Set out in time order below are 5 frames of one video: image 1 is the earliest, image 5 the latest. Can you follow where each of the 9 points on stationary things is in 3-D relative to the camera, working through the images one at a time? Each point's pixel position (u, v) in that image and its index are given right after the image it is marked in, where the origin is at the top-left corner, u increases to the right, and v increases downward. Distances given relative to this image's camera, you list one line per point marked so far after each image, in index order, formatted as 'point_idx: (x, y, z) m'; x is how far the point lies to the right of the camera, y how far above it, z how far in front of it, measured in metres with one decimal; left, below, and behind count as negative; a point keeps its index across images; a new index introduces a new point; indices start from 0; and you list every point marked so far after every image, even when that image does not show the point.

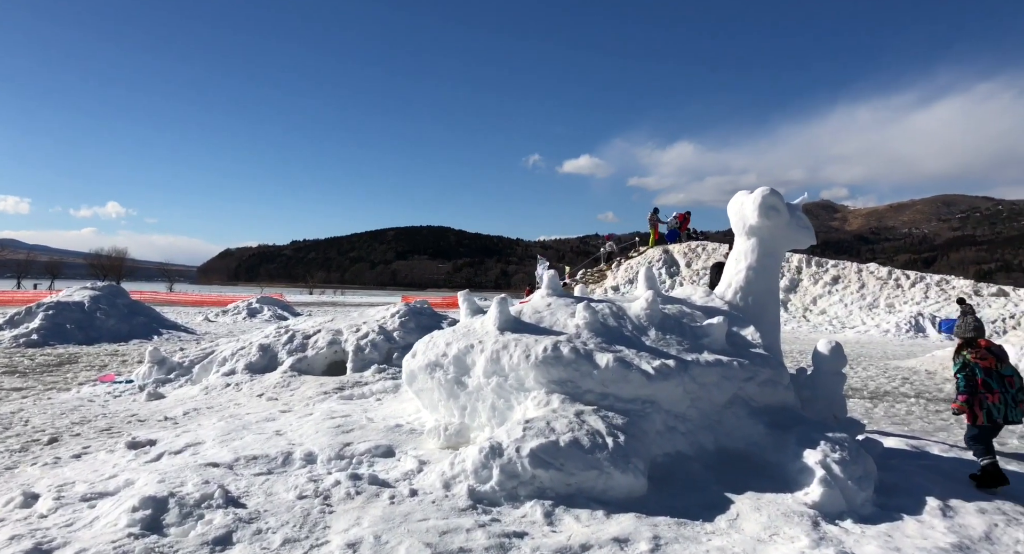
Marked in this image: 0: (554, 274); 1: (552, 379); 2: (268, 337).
0: (+0.4, 0.0, +6.1) m
1: (+0.3, -0.8, +4.9) m
2: (-3.9, -0.9, +10.3) m
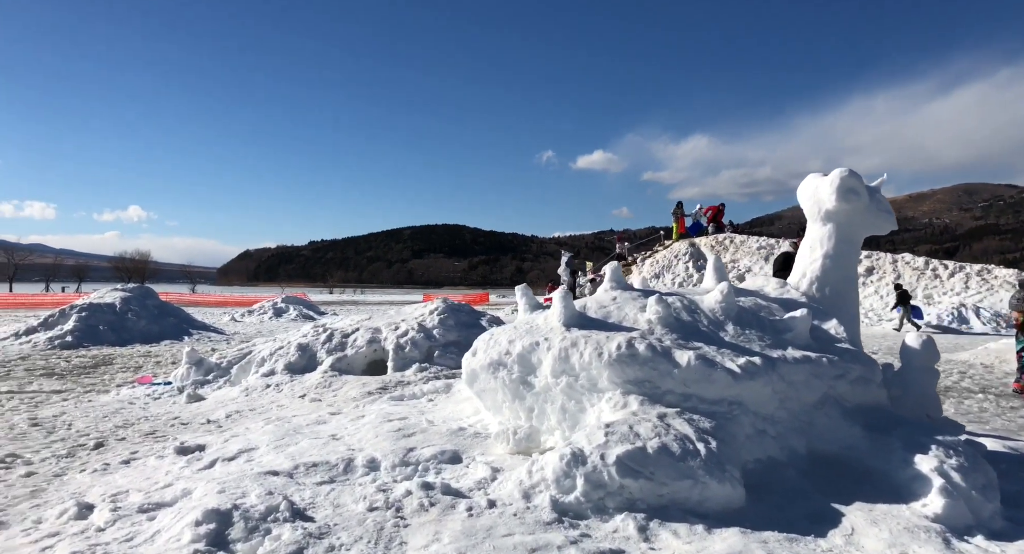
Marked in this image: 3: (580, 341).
0: (+0.9, +0.1, +5.7) m
1: (+0.8, -0.7, +4.5) m
2: (-3.2, -0.9, +10.1) m
3: (+0.5, -0.5, +4.8) m
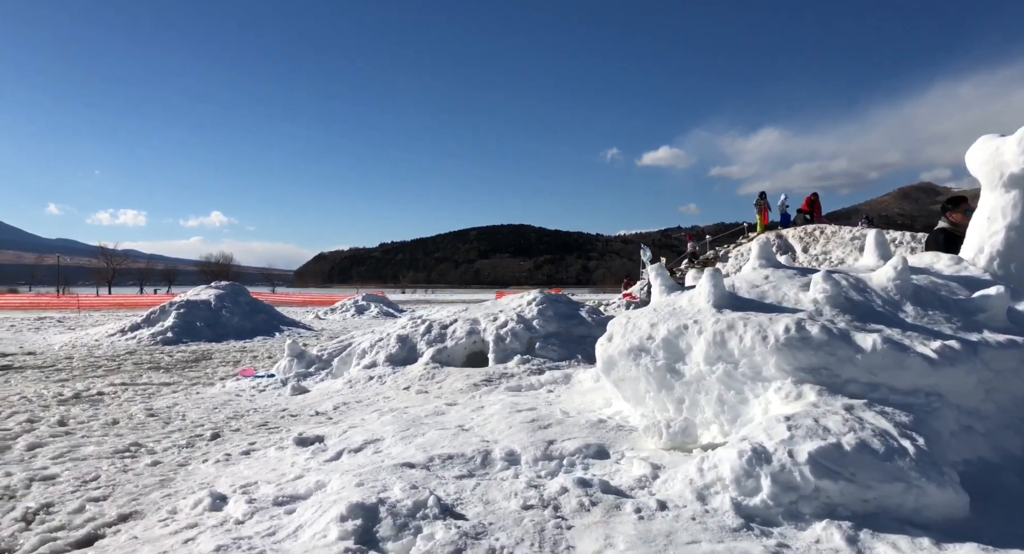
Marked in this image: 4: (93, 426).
0: (+2.0, +0.3, +5.1) m
1: (+1.8, -0.5, +4.0) m
2: (-1.7, -0.8, +9.9) m
3: (+1.5, -0.3, +4.2) m
4: (-4.2, -1.5, +6.5) m
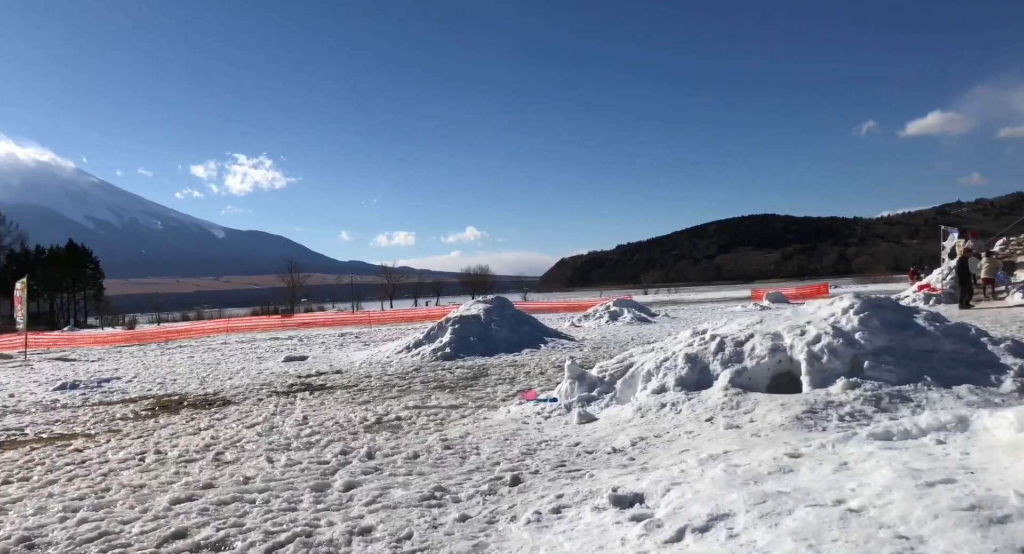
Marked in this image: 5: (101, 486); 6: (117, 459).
0: (+4.0, +0.3, +3.0) m
1: (+3.5, -0.5, +1.9) m
2: (+2.4, -0.9, +8.7) m
3: (+3.3, -0.3, +2.3) m
4: (-1.2, -1.8, +6.5) m
5: (-3.6, -1.9, +5.7) m
6: (-4.1, -1.9, +6.7) m
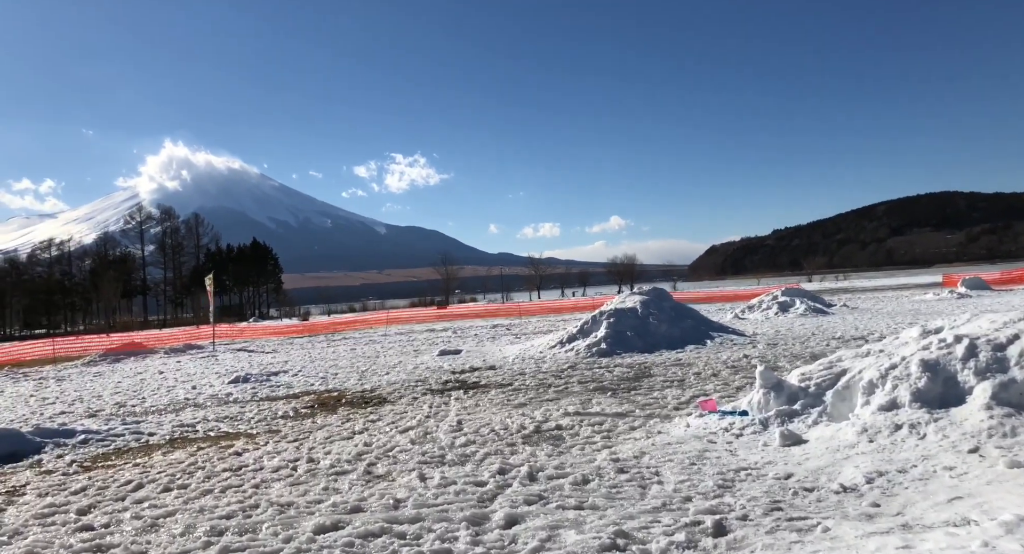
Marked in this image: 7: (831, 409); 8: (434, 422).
0: (+4.7, +0.4, +0.9) m
1: (+3.9, -0.5, 0.0) m
2: (+4.4, -0.8, +6.9) m
3: (+3.8, -0.2, +0.4) m
4: (+0.4, -1.8, +5.5) m
5: (-2.1, -1.8, +5.3) m
6: (-2.4, -1.9, +6.4) m
7: (+3.4, -1.4, +6.8) m
8: (-1.0, -1.9, +8.4) m
